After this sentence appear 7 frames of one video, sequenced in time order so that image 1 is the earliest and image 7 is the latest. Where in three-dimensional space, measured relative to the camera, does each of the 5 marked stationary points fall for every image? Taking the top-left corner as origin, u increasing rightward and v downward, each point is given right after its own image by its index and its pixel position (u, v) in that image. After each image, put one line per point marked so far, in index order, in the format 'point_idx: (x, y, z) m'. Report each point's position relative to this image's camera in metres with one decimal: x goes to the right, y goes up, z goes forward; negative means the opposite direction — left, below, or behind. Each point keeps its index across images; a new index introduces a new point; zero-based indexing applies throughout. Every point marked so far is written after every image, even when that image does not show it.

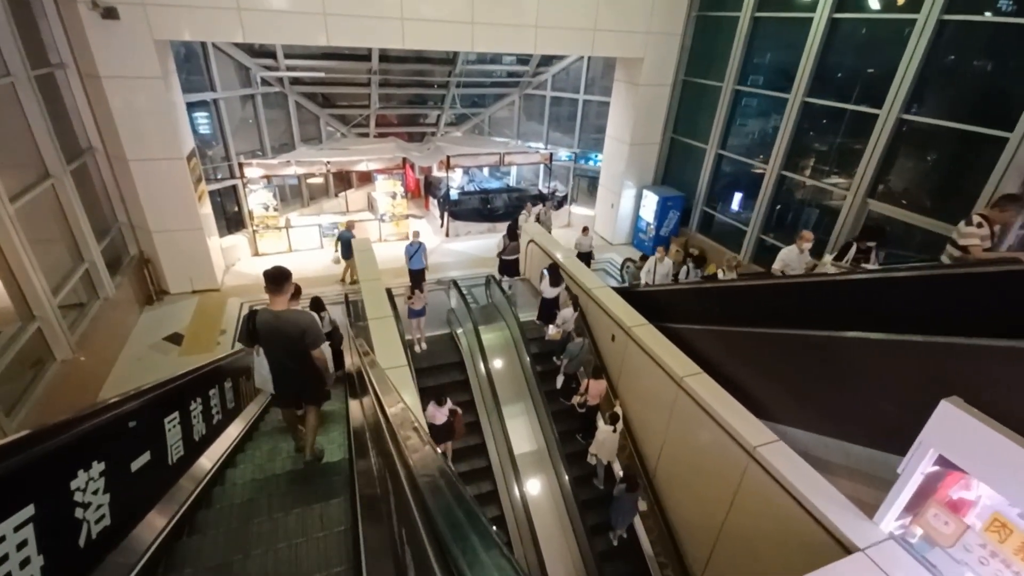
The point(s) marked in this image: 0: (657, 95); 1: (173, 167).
0: (+3.2, +4.2, +10.9) m
1: (-5.5, +2.0, +8.3) m
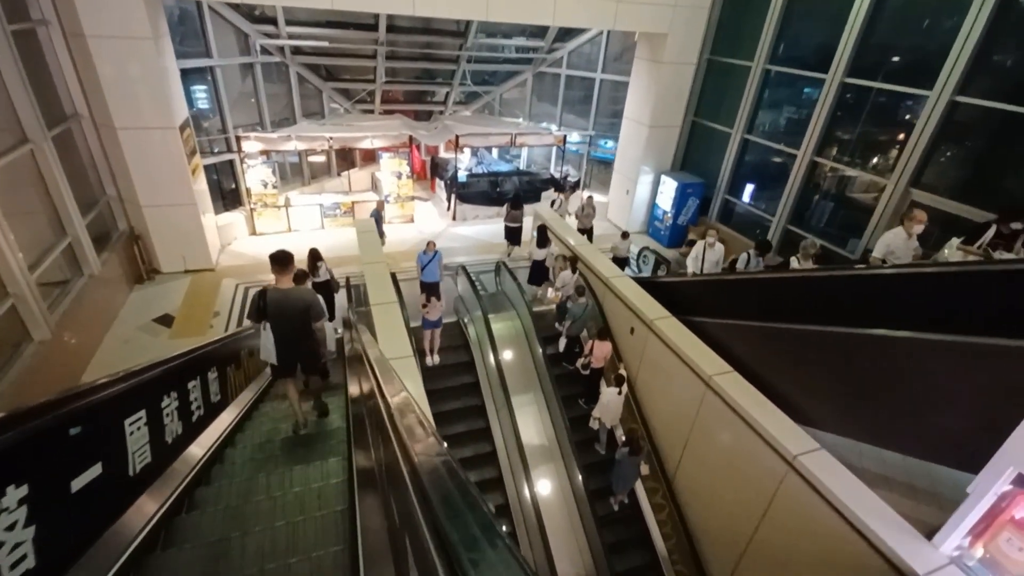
0: (+3.5, +4.4, +10.3) m
1: (-5.3, +2.3, +7.8) m
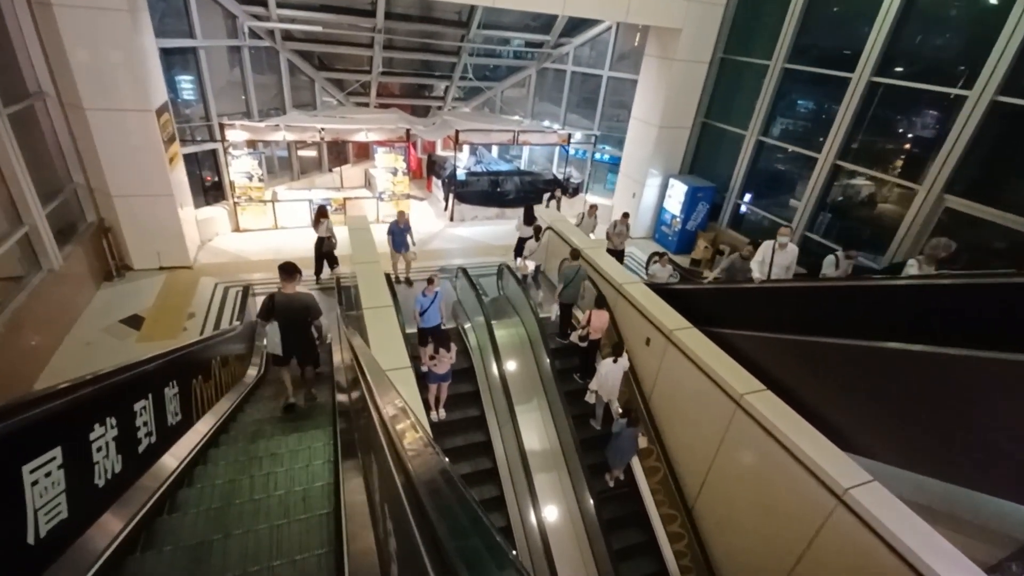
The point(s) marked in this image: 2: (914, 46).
0: (+3.5, +4.2, +9.9) m
1: (-5.2, +2.3, +7.1) m
2: (+5.9, +3.5, +7.4) m
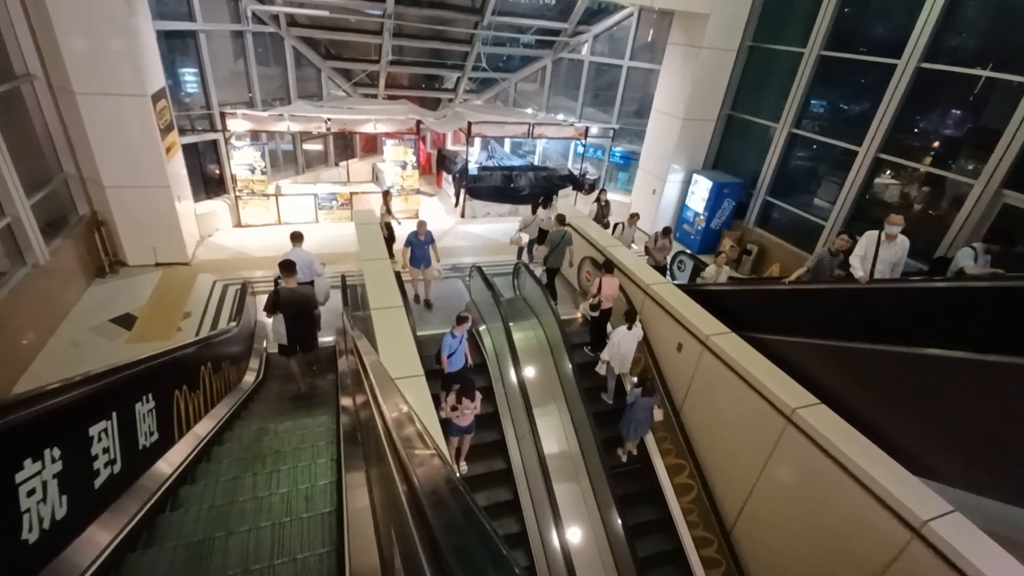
0: (+3.8, +4.2, +9.4) m
1: (-4.9, +2.4, +6.7) m
2: (+6.1, +3.5, +6.9) m
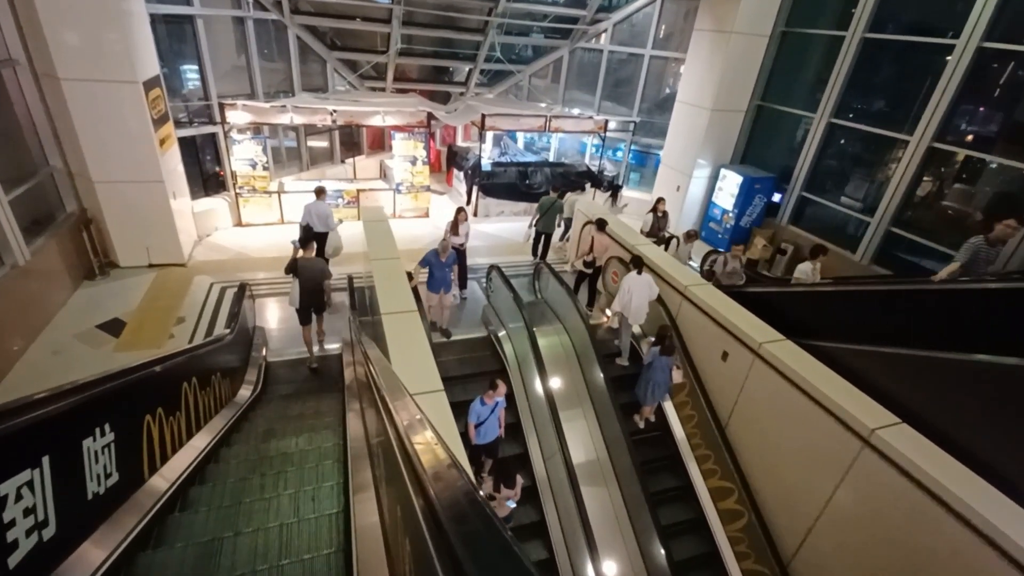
0: (+4.1, +4.1, +8.8) m
1: (-4.7, +2.3, +6.2) m
2: (+6.4, +3.5, +6.3) m
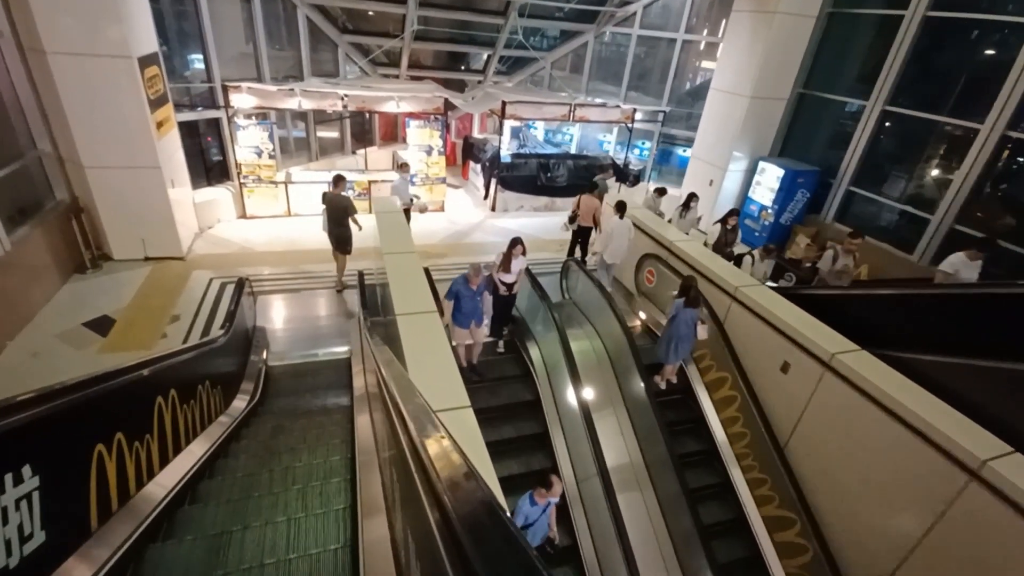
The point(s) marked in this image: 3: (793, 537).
0: (+4.5, +4.1, +8.2) m
1: (-4.4, +2.4, +5.7) m
2: (+6.7, +3.4, +5.6) m
3: (+2.3, -2.1, +4.3) m
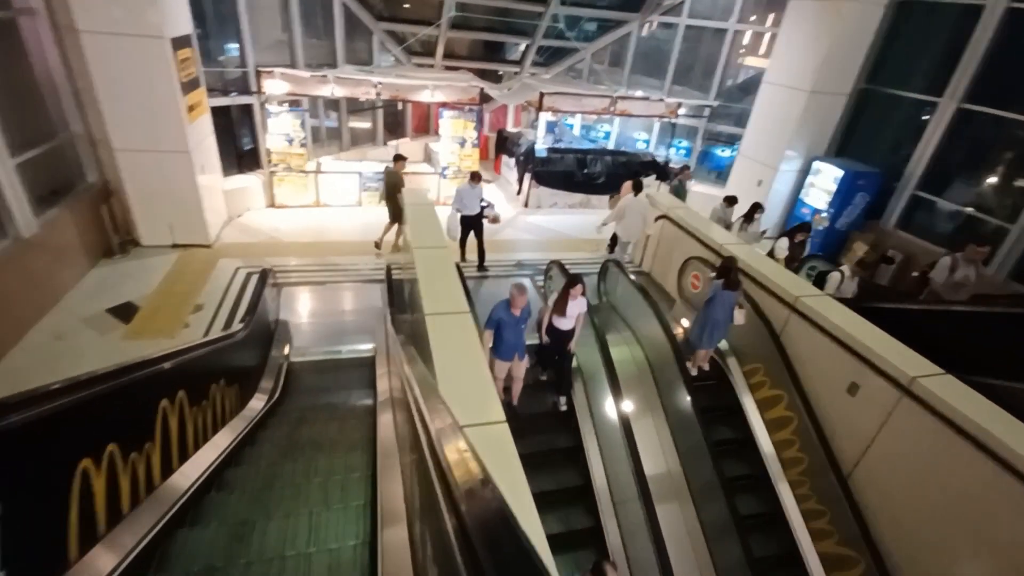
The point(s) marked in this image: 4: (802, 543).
0: (+5.1, +3.9, +7.6) m
1: (-3.9, +2.5, +5.6) m
2: (+7.2, +3.2, +5.0) m
3: (+2.5, -2.2, +3.8) m
4: (+2.3, -2.1, +4.1) m
